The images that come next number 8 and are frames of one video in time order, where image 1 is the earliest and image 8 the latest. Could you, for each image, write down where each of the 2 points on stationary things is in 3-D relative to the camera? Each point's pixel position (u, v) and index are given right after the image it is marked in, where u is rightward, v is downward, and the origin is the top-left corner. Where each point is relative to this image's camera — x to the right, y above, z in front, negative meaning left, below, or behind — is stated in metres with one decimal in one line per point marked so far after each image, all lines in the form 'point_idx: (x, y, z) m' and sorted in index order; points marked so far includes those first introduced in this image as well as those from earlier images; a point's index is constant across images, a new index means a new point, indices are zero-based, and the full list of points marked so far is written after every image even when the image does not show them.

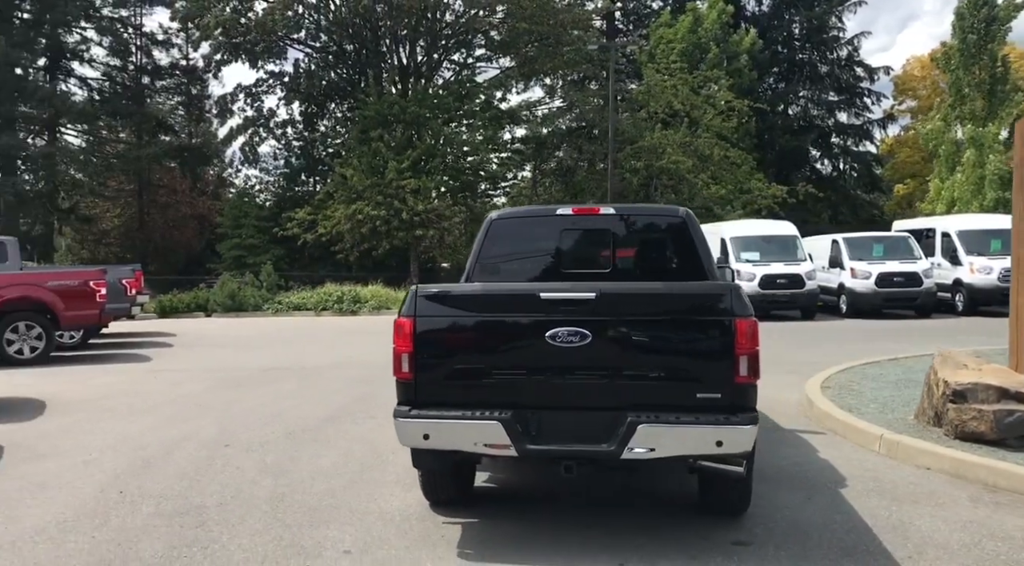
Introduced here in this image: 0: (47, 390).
0: (-6.2, -1.4, +11.6) m
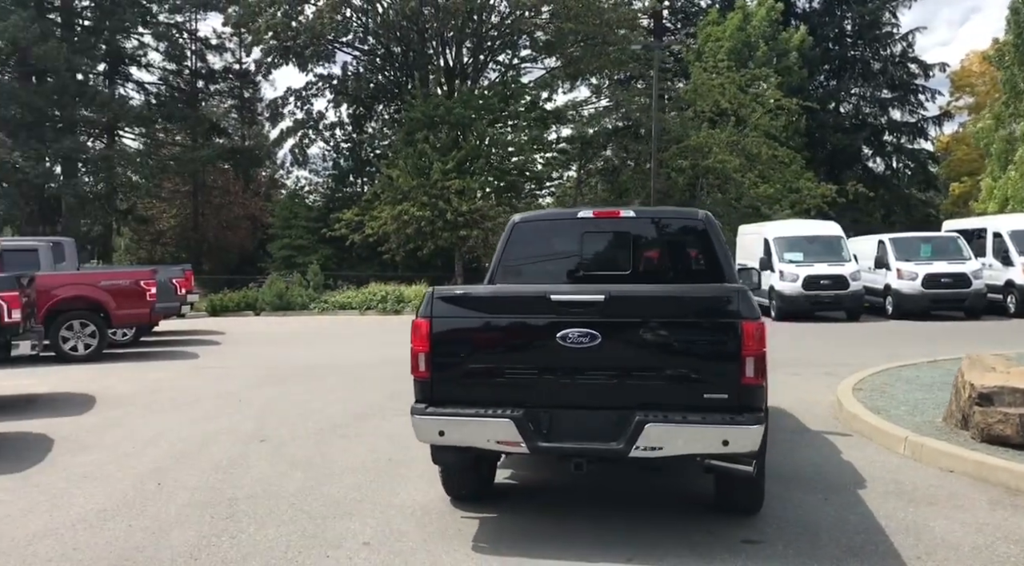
0: (-5.8, -1.4, +12.1) m
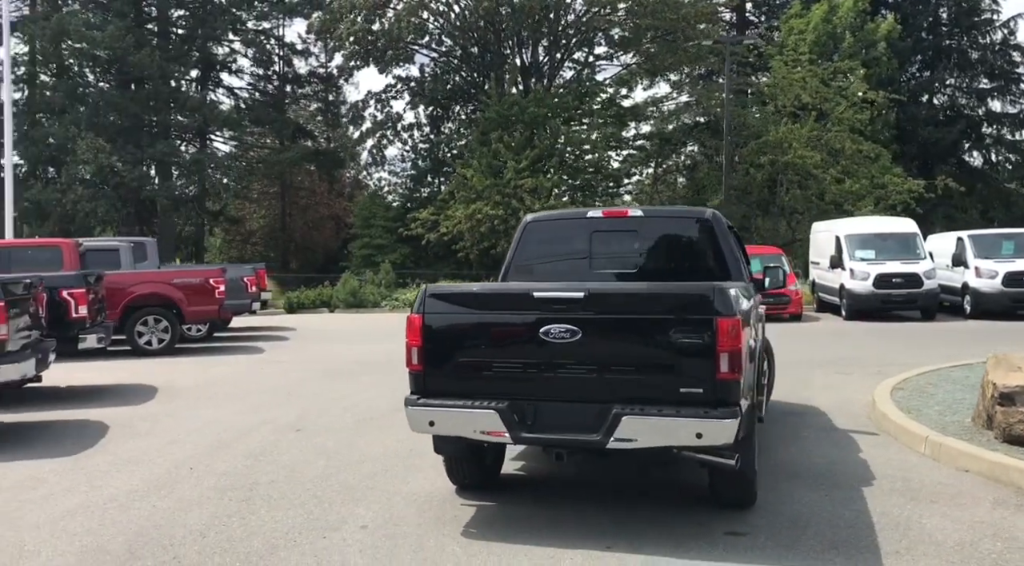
0: (-5.1, -1.4, +12.8) m
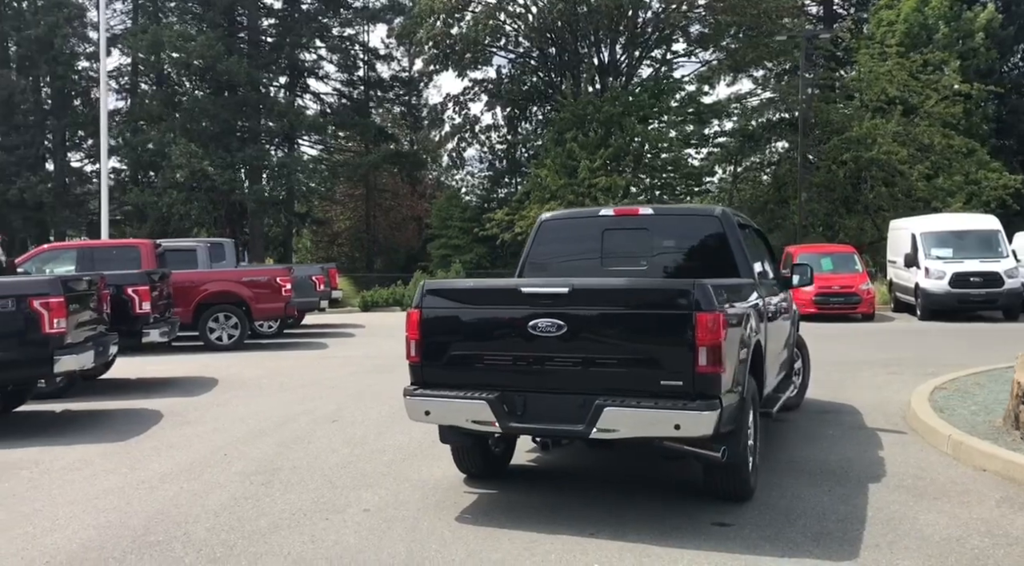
0: (-4.4, -1.4, +13.5) m
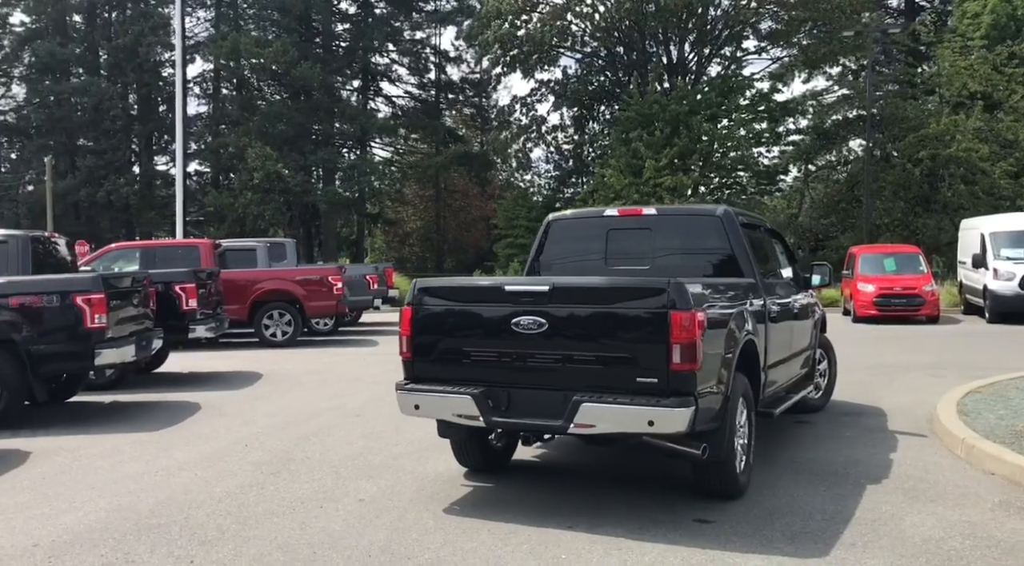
0: (-3.8, -1.3, +14.0) m
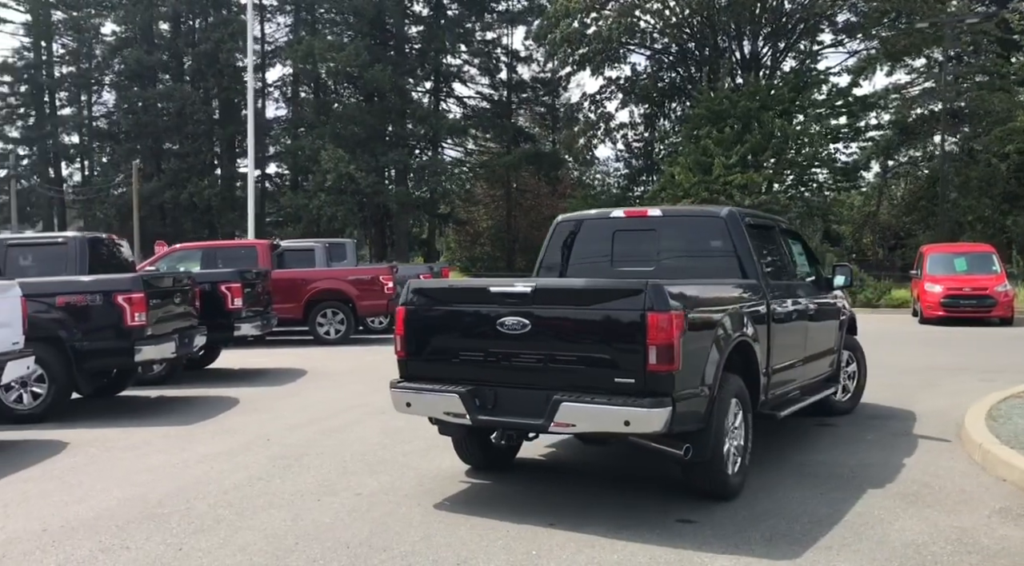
0: (-3.2, -1.3, +14.4) m
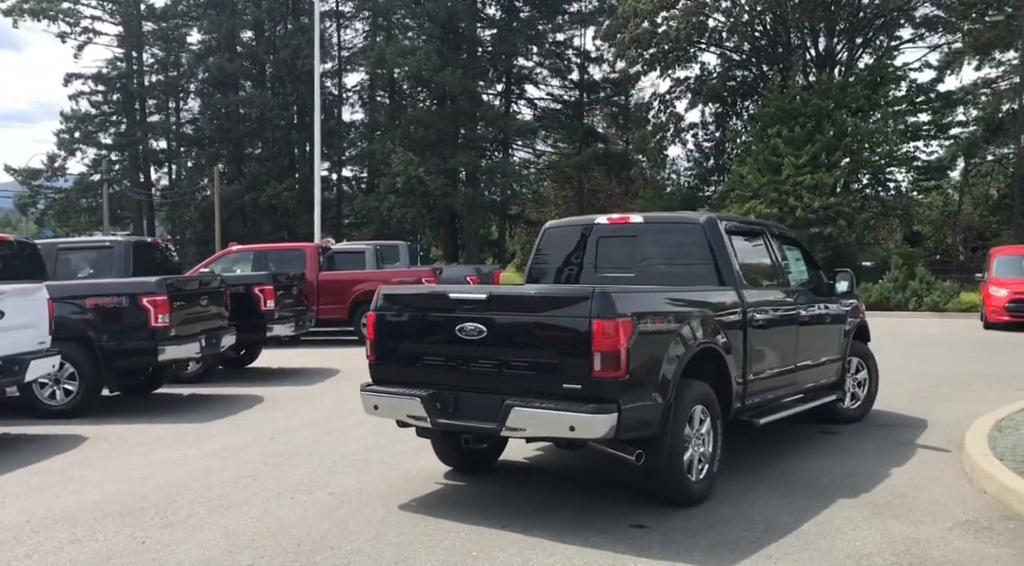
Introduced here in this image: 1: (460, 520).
0: (-2.7, -1.4, +14.7) m
1: (-0.4, -1.5, +5.6) m
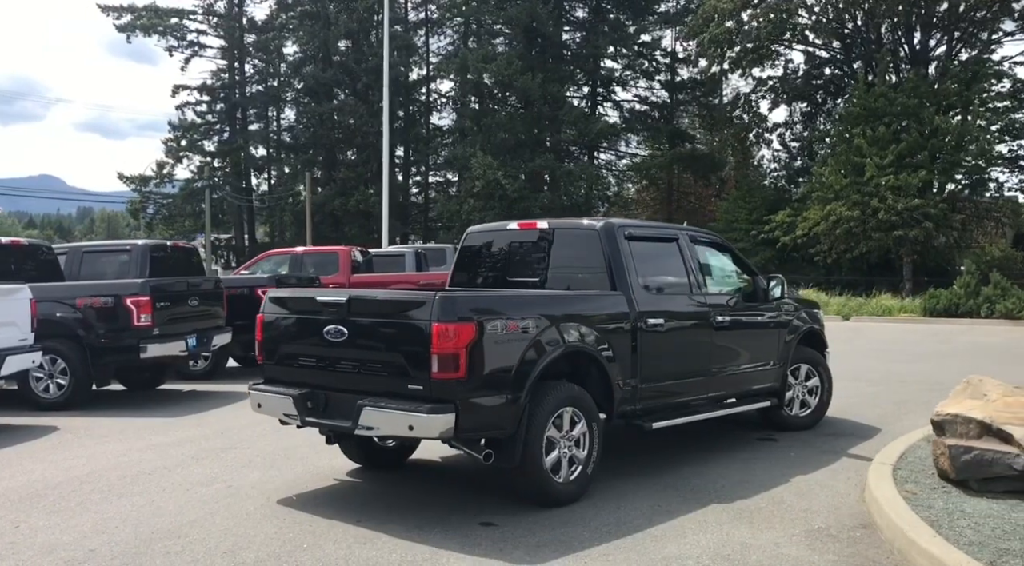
0: (-2.6, -1.4, +15.2) m
1: (-1.2, -1.5, +5.8) m
